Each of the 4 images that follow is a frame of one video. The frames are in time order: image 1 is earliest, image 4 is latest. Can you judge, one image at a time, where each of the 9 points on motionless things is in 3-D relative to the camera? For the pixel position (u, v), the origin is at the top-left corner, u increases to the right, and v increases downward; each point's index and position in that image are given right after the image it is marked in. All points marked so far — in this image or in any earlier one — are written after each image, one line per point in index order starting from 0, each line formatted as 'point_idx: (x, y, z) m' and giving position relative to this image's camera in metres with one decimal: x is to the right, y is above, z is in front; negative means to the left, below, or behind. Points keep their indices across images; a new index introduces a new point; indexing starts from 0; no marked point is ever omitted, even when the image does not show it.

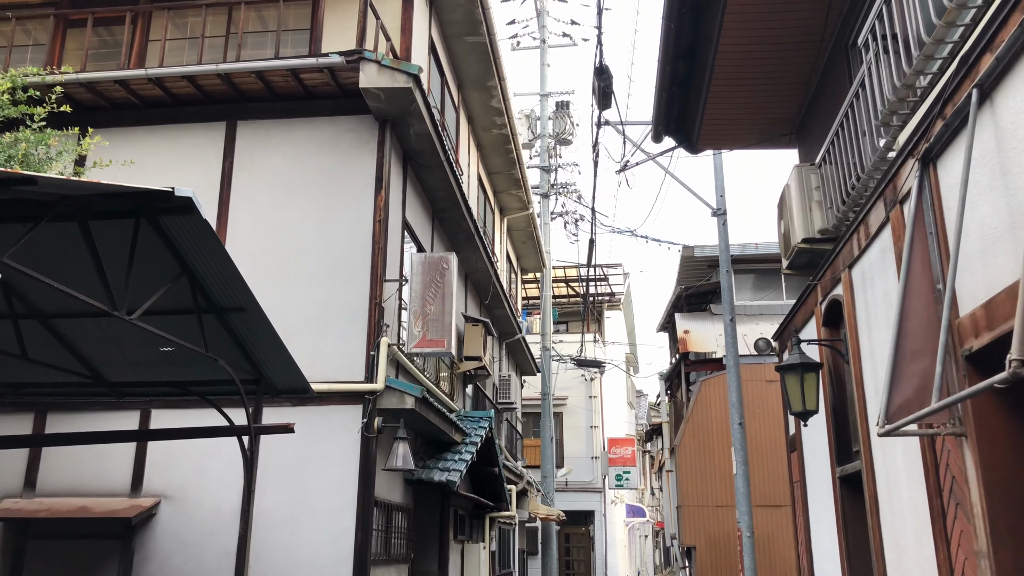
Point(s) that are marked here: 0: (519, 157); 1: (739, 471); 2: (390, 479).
0: (+0.2, +2.8, +18.8) m
1: (+2.7, -2.2, +10.1) m
2: (-1.4, -2.2, +10.2) m
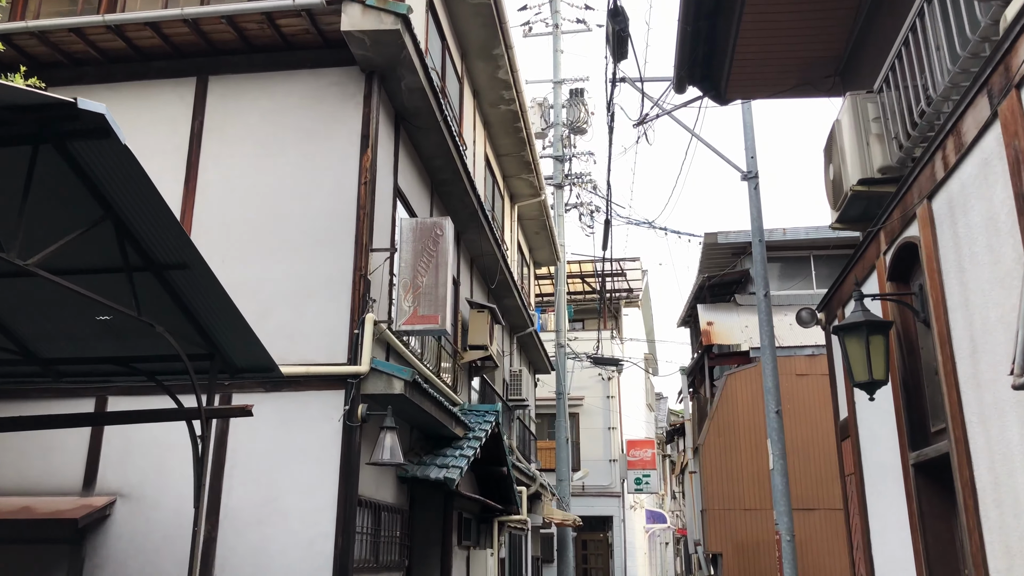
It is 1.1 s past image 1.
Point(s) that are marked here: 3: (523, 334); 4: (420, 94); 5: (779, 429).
0: (+0.4, +3.1, +17.6) m
1: (+2.7, -1.8, +8.9) m
2: (-1.4, -2.0, +9.0) m
3: (+0.3, -1.1, +19.9) m
4: (-1.0, +2.2, +9.7) m
5: (+2.8, -1.5, +9.0) m
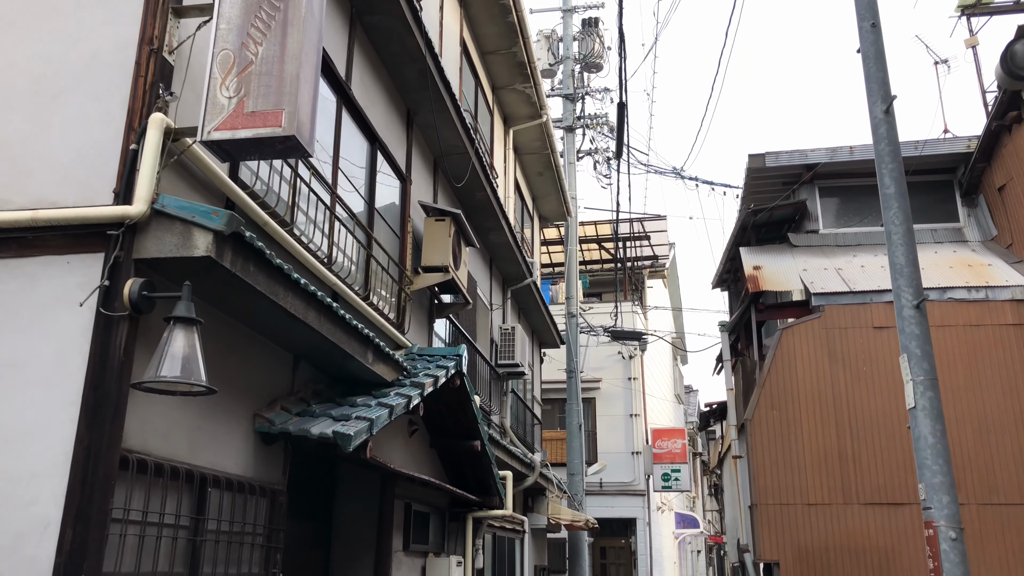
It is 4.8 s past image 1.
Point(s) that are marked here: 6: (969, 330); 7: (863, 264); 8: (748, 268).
0: (+0.2, +4.2, +13.7) m
1: (+2.3, -0.6, +4.8) m
2: (-1.8, -0.8, +5.1) m
3: (+0.1, 0.0, +16.0) m
4: (-1.5, +3.3, +5.8) m
5: (+2.3, -0.3, +4.9) m
6: (+6.8, -0.6, +13.0) m
7: (+5.7, +0.4, +14.2) m
8: (+3.9, +0.3, +14.4) m
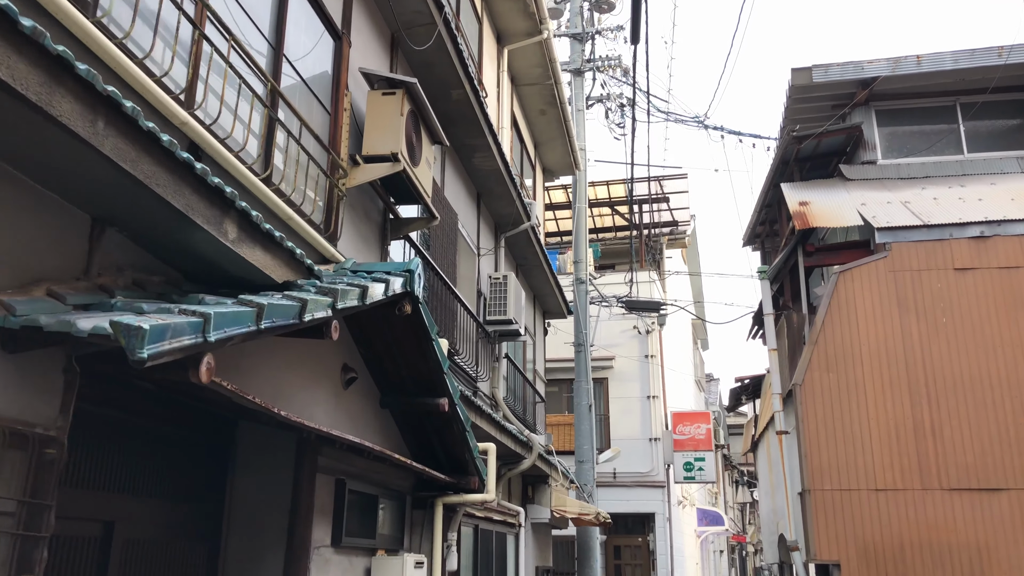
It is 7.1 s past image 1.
0: (0.0, +5.0, +11.1) m
1: (+2.0, +0.2, +2.2) m
2: (-2.1, 0.0, +2.6) m
3: (+0.1, +0.8, +13.4) m
4: (-1.7, +4.1, +3.2) m
5: (+2.1, +0.5, +2.3) m
6: (+6.7, +0.2, +10.3) m
7: (+5.6, +1.2, +11.5) m
8: (+3.8, +1.2, +11.7) m
